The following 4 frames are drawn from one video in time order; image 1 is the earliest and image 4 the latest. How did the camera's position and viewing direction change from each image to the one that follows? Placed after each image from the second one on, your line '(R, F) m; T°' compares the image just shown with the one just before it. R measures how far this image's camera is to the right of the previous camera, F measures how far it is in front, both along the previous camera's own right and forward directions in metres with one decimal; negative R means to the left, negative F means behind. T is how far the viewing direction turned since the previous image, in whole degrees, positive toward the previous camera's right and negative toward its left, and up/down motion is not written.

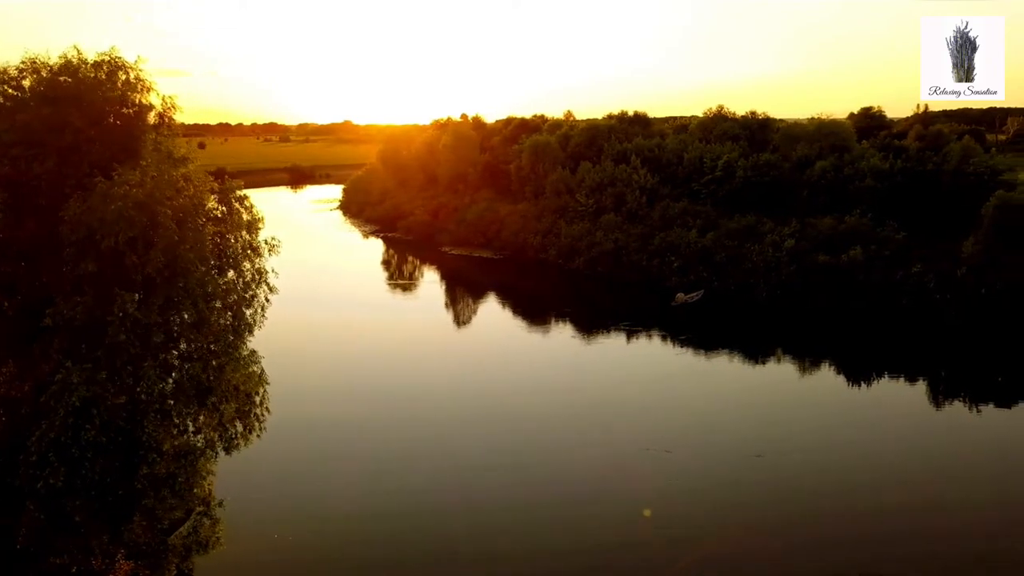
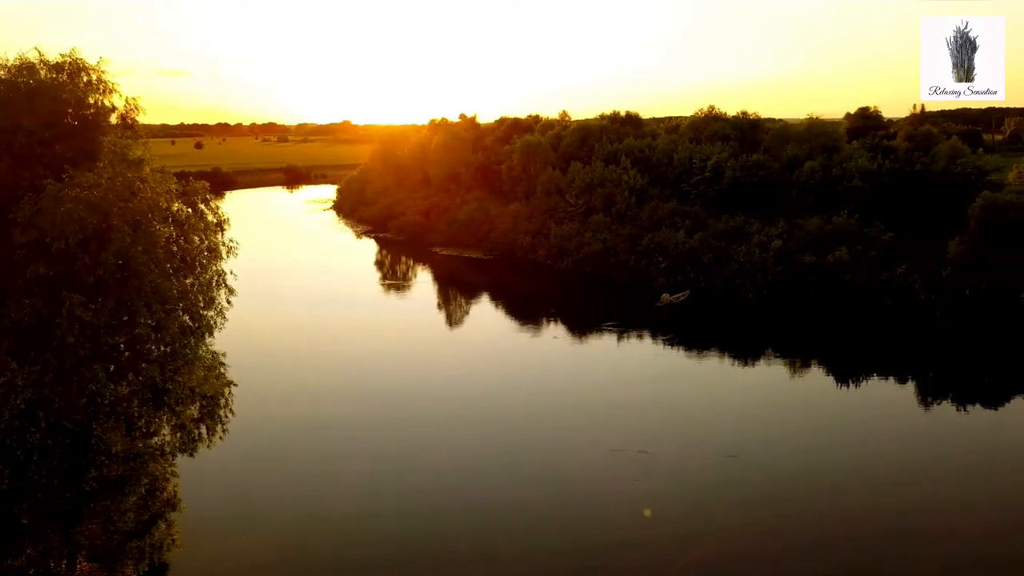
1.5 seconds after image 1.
(+0.5, 0.0) m; 0°
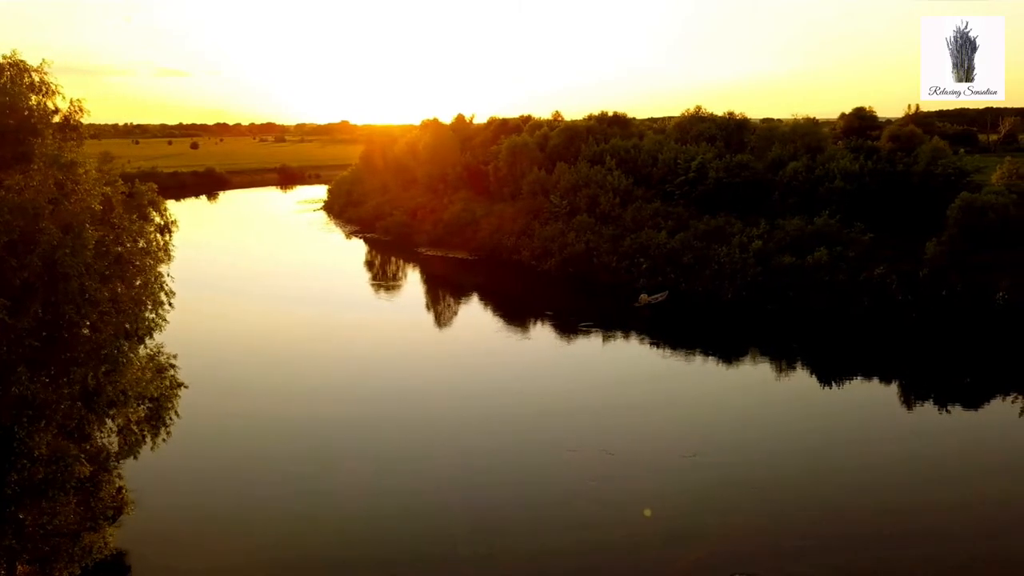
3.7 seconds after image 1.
(+0.8, 0.0) m; 0°
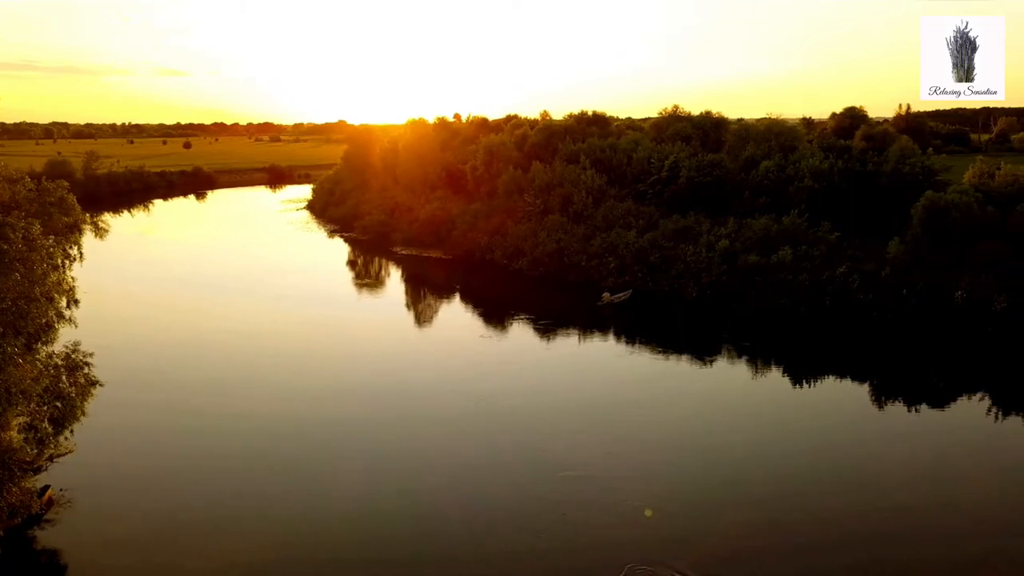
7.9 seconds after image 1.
(+1.4, 0.0) m; 0°
